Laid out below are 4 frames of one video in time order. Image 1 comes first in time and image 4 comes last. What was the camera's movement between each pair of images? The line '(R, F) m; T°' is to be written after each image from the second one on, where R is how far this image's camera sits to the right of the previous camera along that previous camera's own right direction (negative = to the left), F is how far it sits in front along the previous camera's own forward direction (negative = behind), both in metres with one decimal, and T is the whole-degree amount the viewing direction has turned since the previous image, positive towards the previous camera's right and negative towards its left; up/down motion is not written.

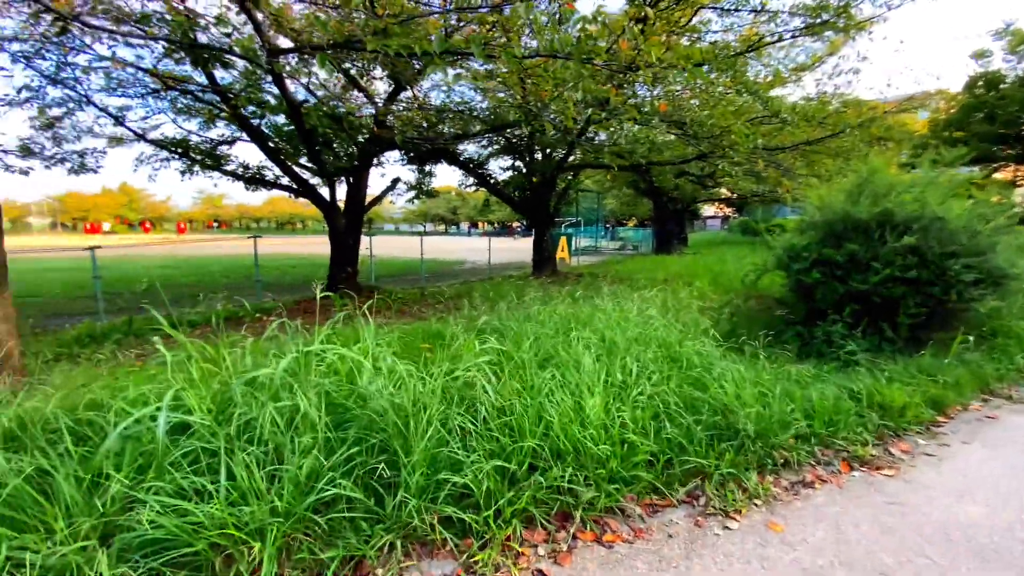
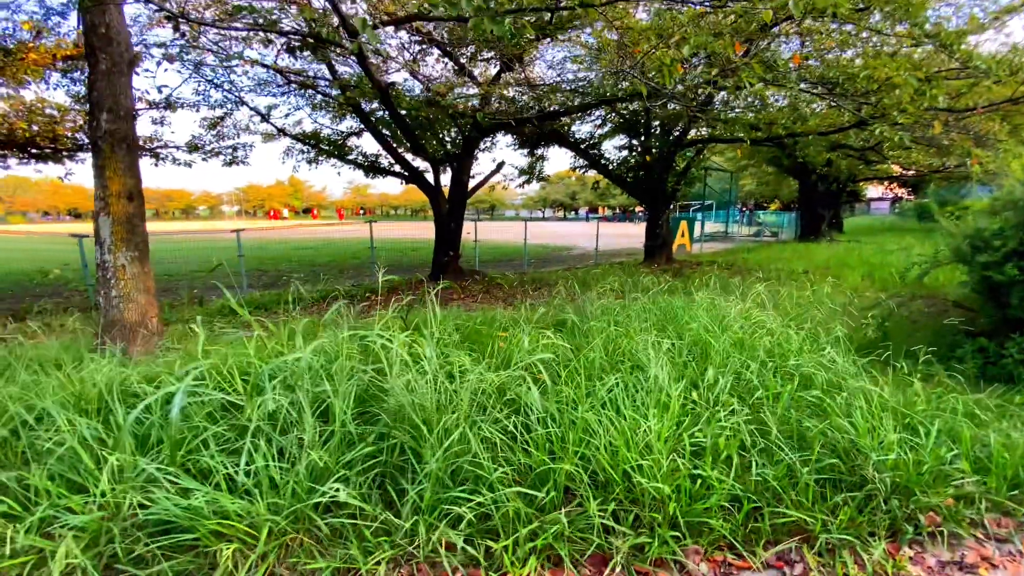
(+0.3, +0.4) m; -14°
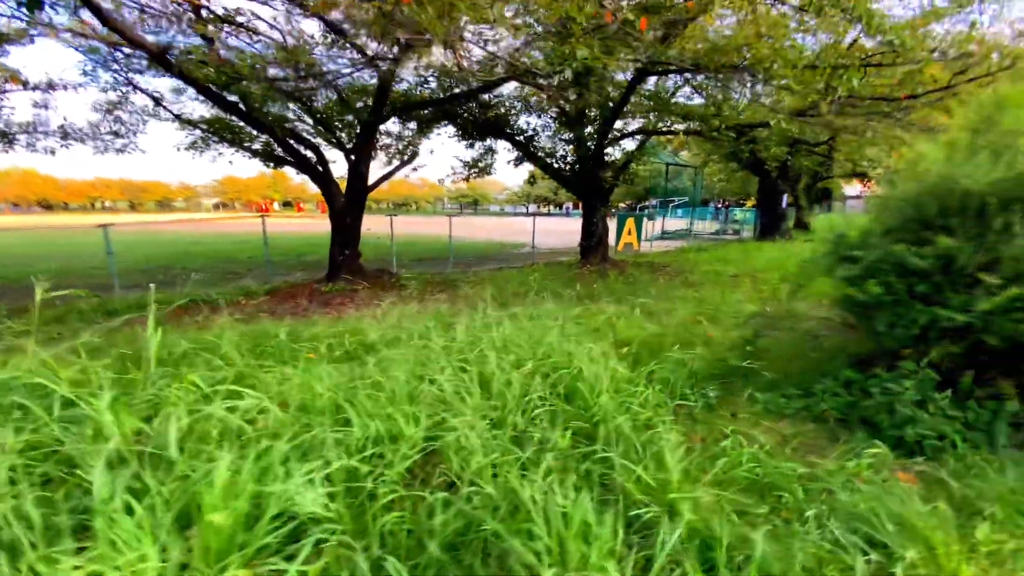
(+1.5, +0.8) m; +1°
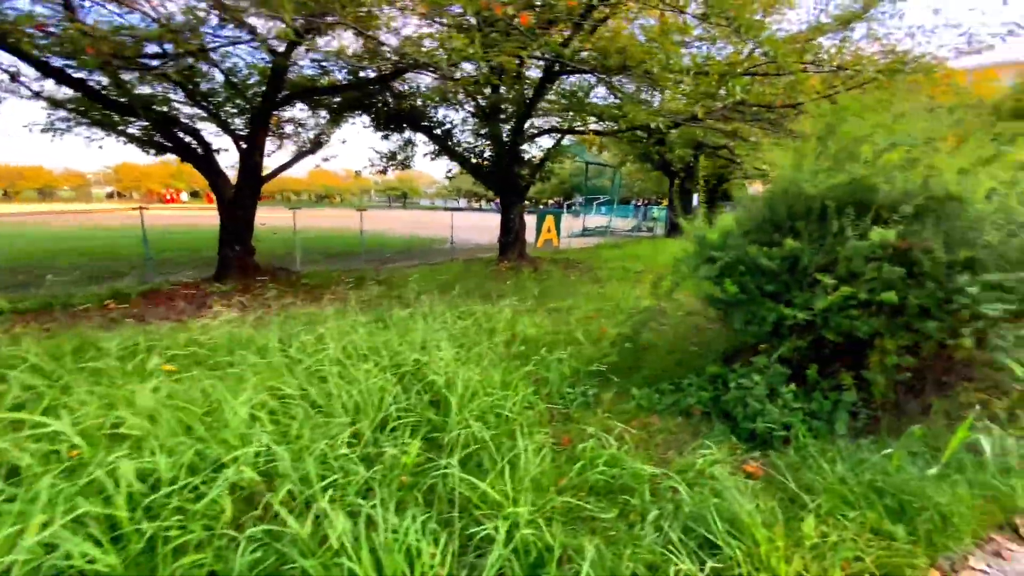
(+0.4, +0.1) m; +8°
